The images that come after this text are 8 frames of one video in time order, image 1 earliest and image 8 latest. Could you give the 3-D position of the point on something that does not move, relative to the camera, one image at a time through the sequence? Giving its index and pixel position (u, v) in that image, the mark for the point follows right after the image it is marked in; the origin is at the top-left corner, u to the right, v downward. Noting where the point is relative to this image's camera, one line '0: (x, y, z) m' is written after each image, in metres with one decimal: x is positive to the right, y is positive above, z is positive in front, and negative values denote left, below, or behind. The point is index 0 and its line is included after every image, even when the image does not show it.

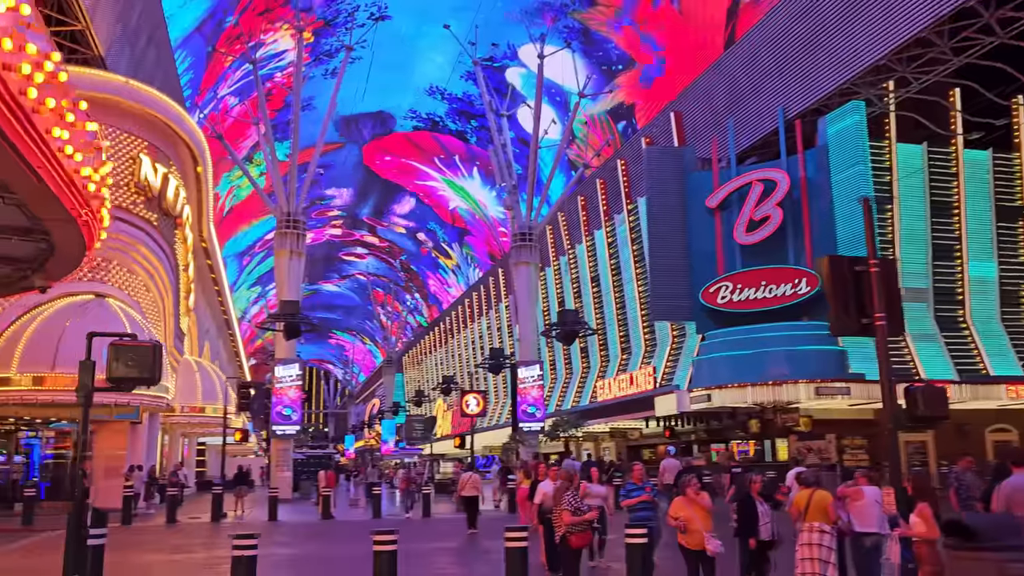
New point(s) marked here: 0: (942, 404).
0: (+3.9, -1.1, +7.8) m
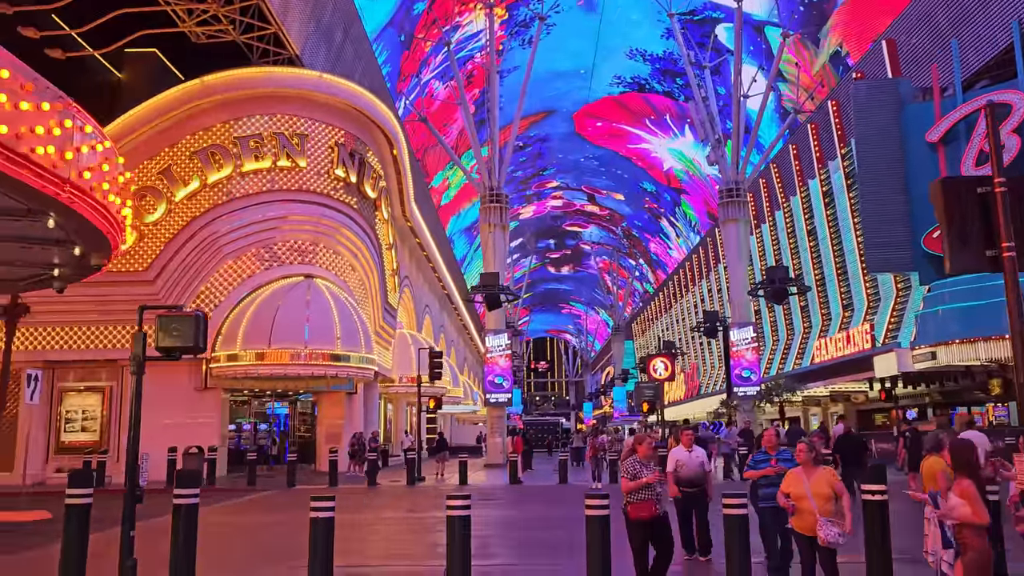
0: (+4.3, -0.5, +6.2) m
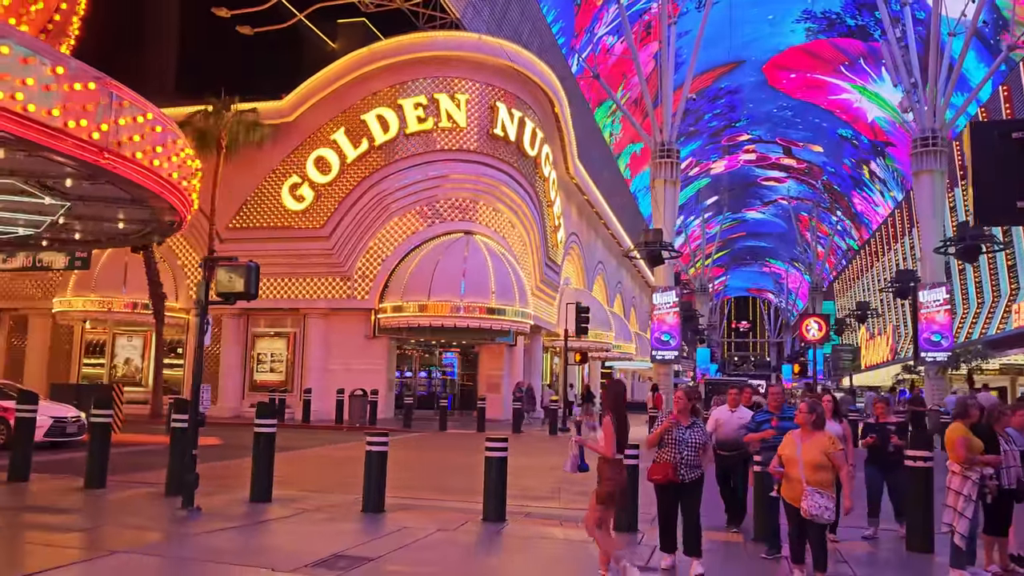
0: (+4.1, -0.2, +5.6) m
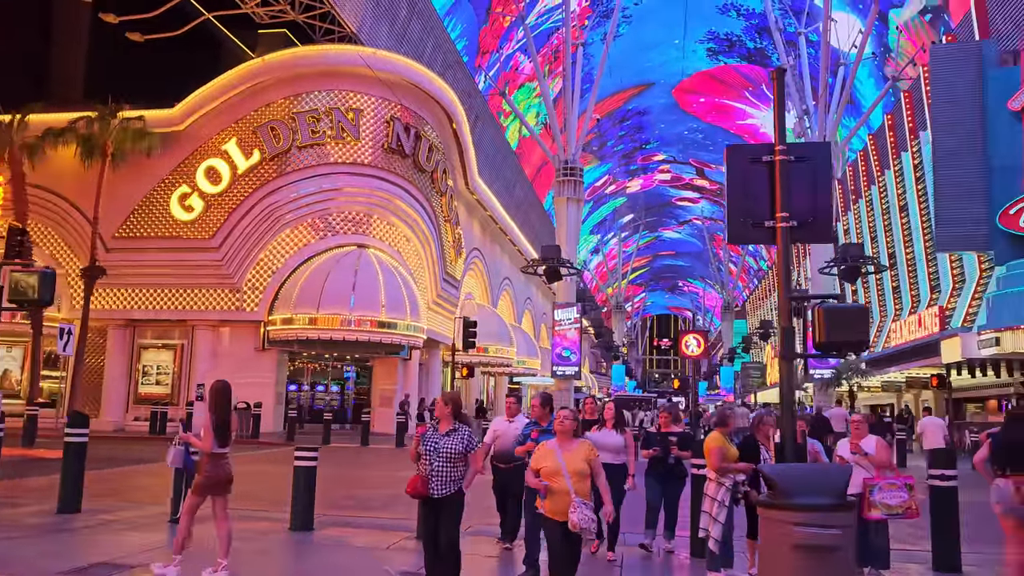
0: (+2.4, -0.3, +6.0) m
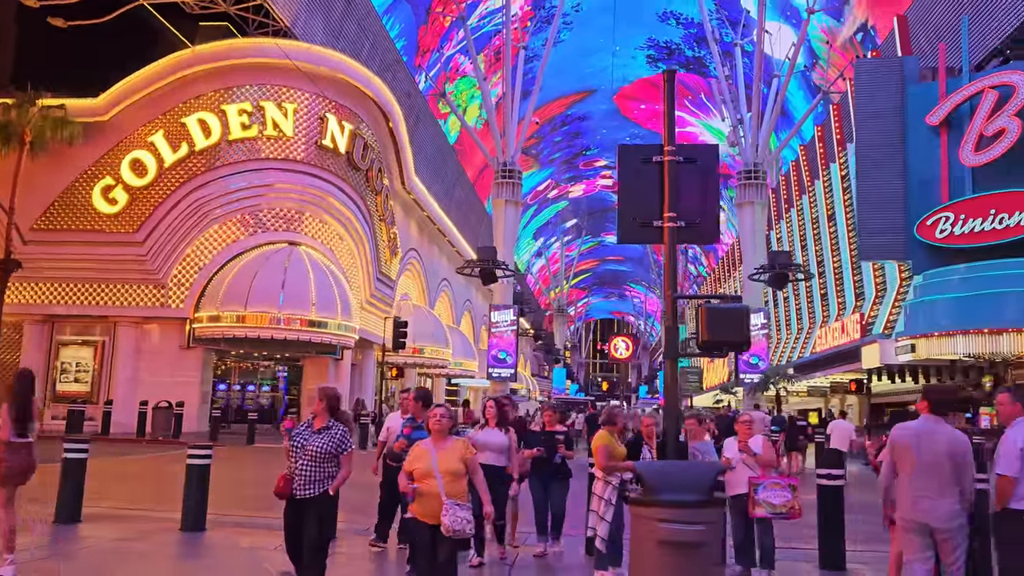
0: (+1.6, -0.3, +6.0) m
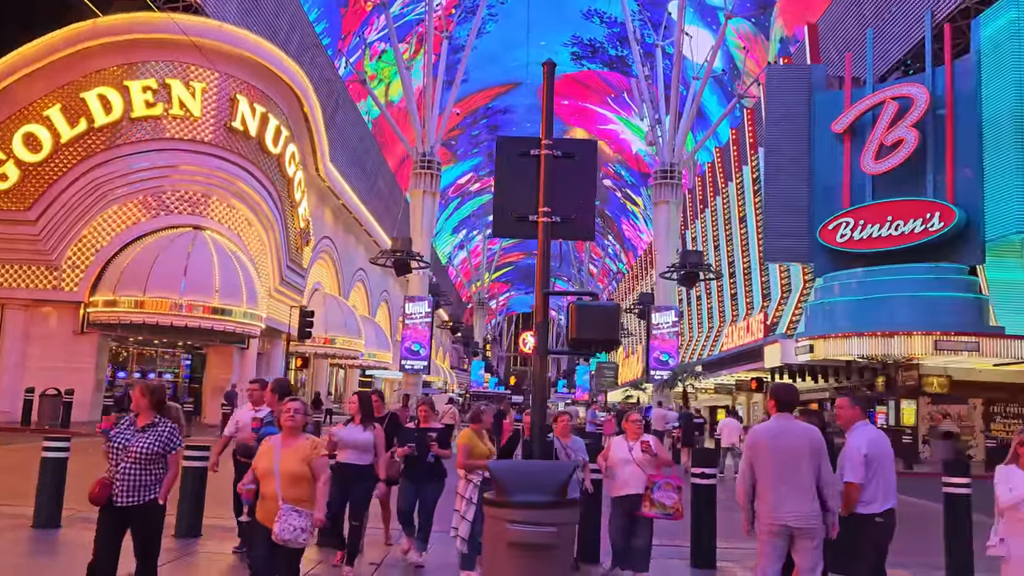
0: (+0.7, -0.3, +6.0) m
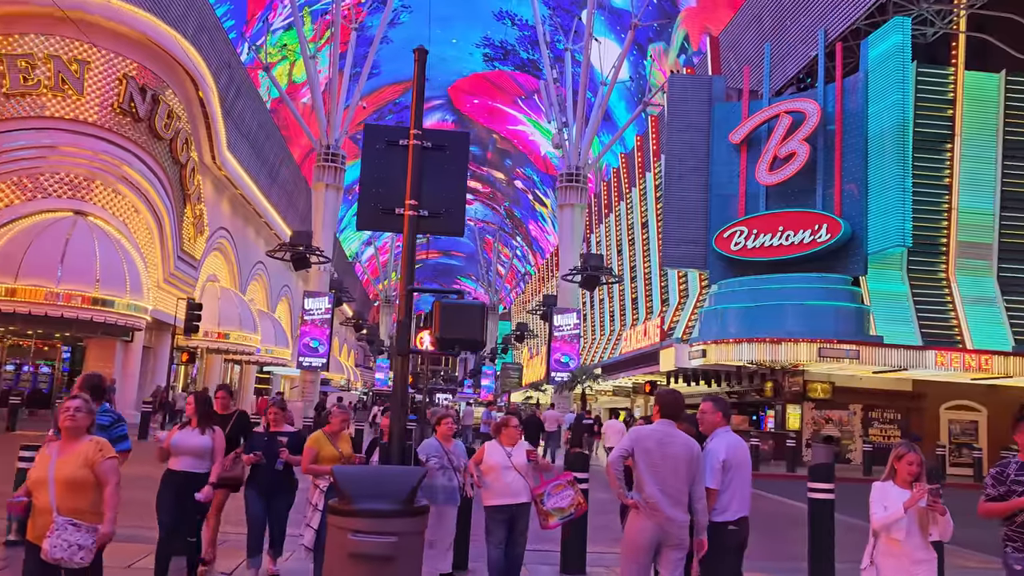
0: (-0.3, -0.3, +5.8) m
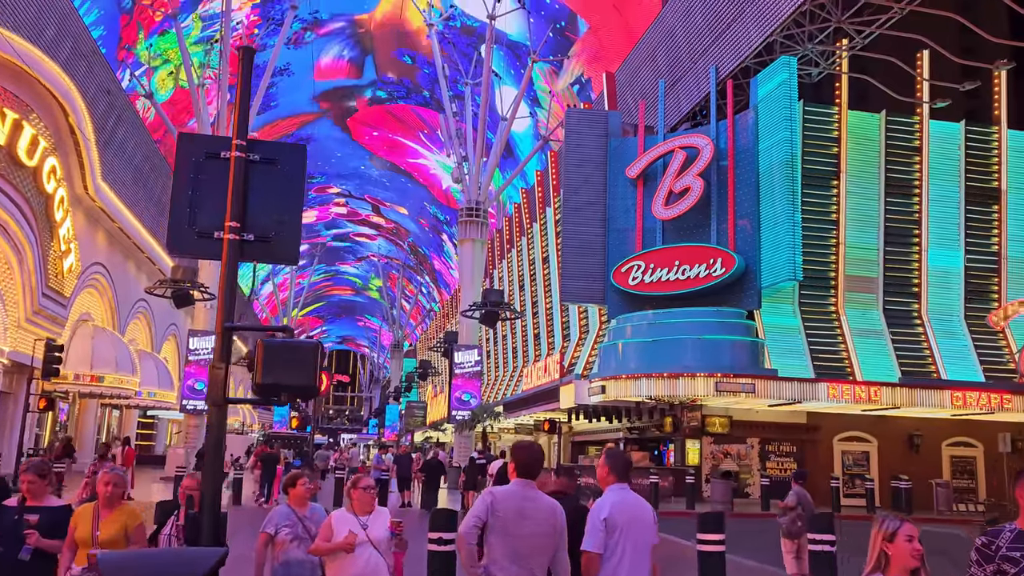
0: (-1.2, -0.5, +4.9) m
